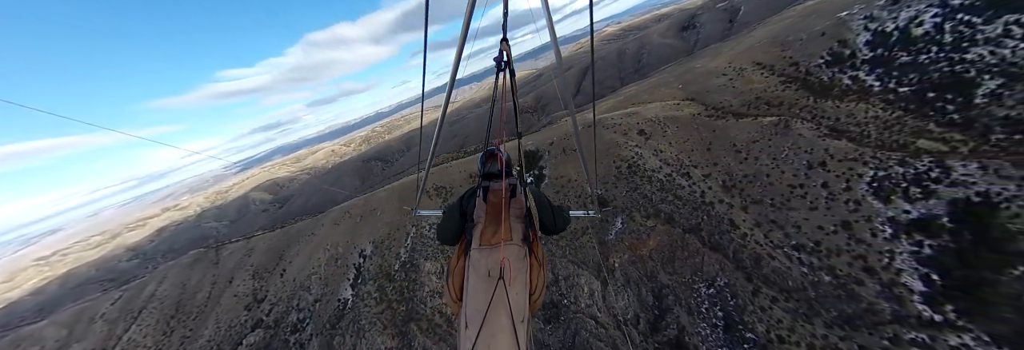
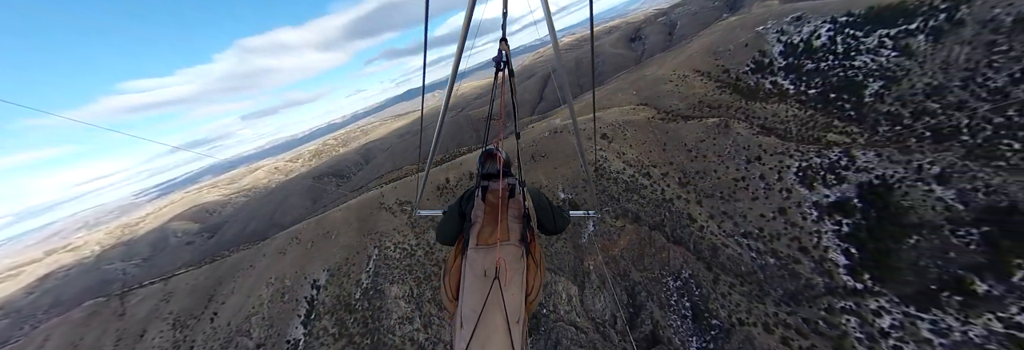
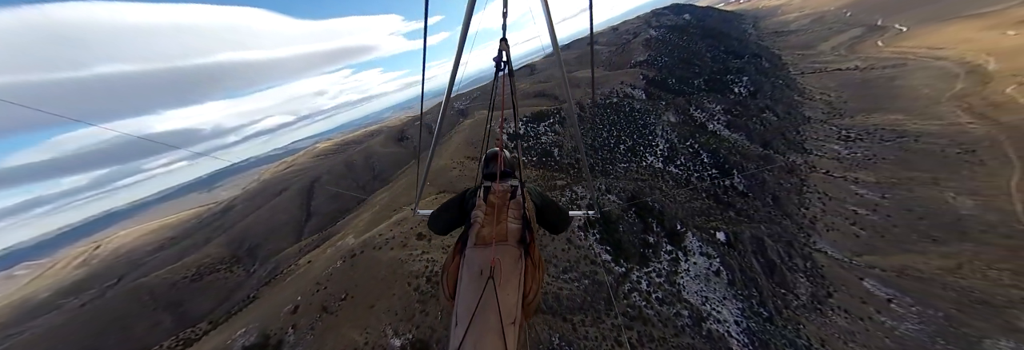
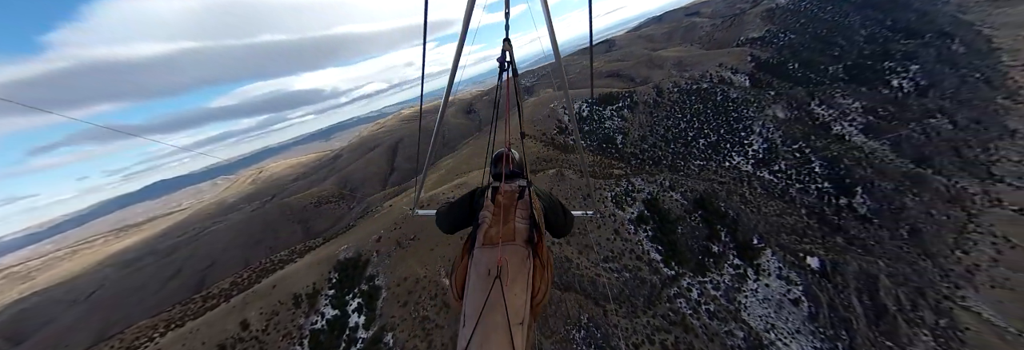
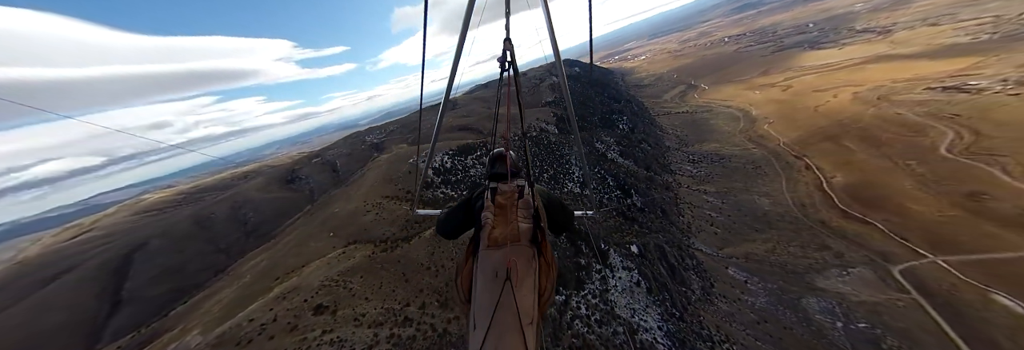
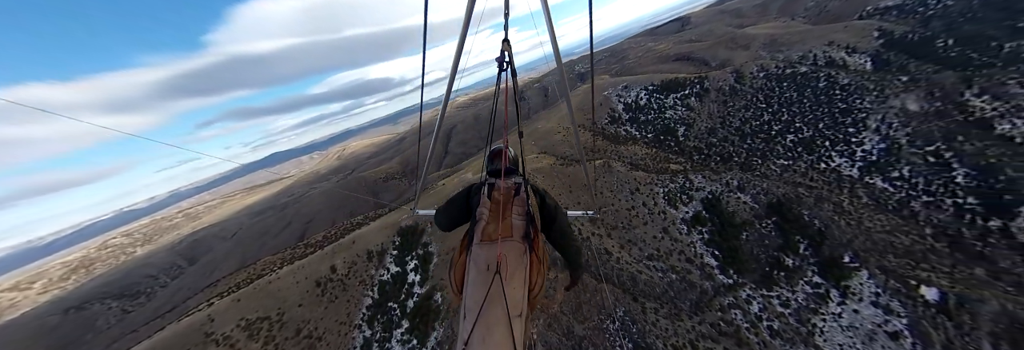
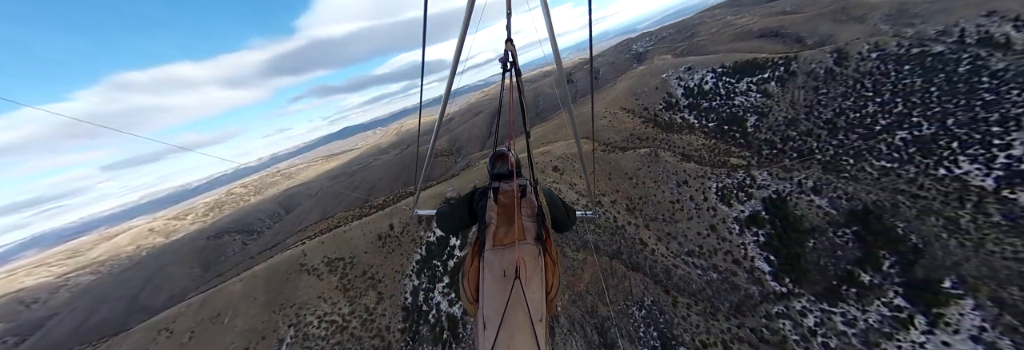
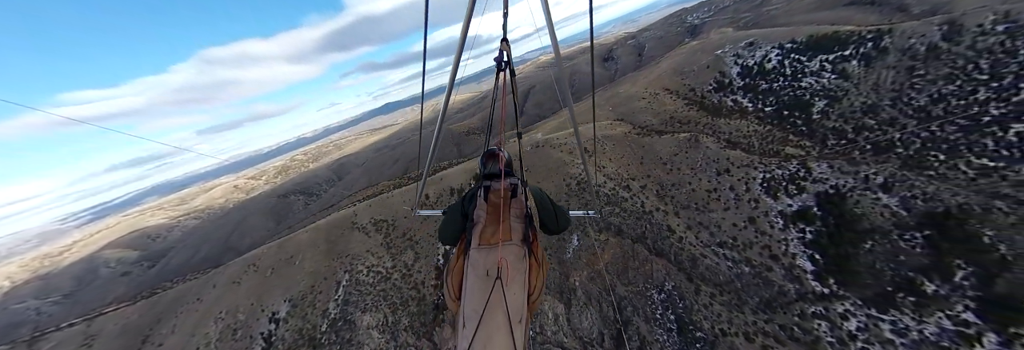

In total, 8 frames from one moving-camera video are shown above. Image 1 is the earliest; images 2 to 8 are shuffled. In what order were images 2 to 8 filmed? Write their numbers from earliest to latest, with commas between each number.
2, 8, 7, 6, 4, 3, 5
